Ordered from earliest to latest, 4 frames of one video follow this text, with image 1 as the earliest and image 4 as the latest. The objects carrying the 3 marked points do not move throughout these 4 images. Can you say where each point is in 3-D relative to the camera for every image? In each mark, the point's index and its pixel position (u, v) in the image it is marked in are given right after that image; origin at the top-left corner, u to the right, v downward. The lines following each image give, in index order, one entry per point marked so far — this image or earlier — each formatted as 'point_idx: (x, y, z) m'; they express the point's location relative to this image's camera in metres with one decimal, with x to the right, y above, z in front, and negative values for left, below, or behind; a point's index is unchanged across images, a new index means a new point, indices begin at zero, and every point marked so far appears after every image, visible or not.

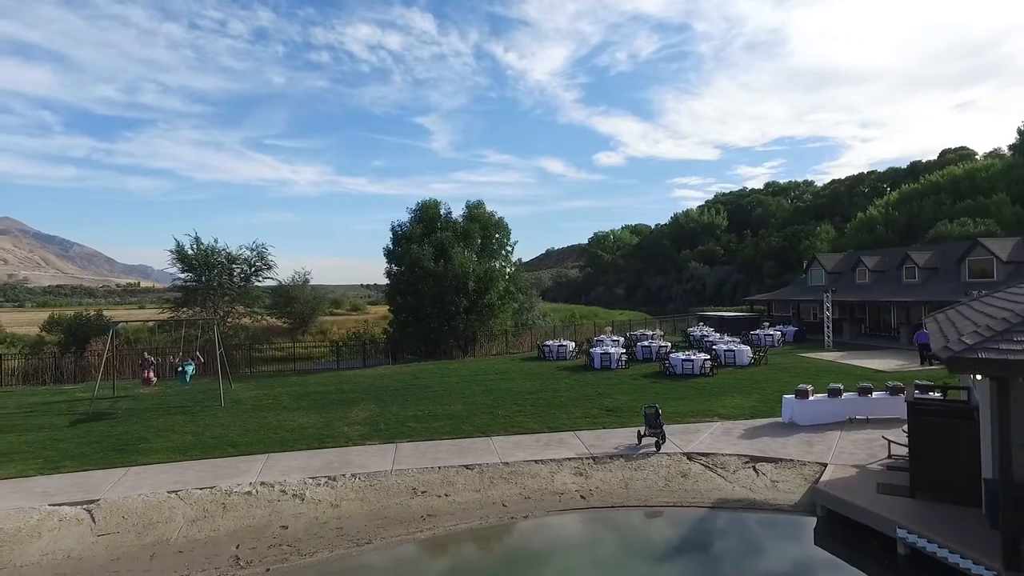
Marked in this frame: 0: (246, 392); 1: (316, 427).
0: (-7.2, -2.9, +17.1) m
1: (-4.4, -3.2, +14.0) m
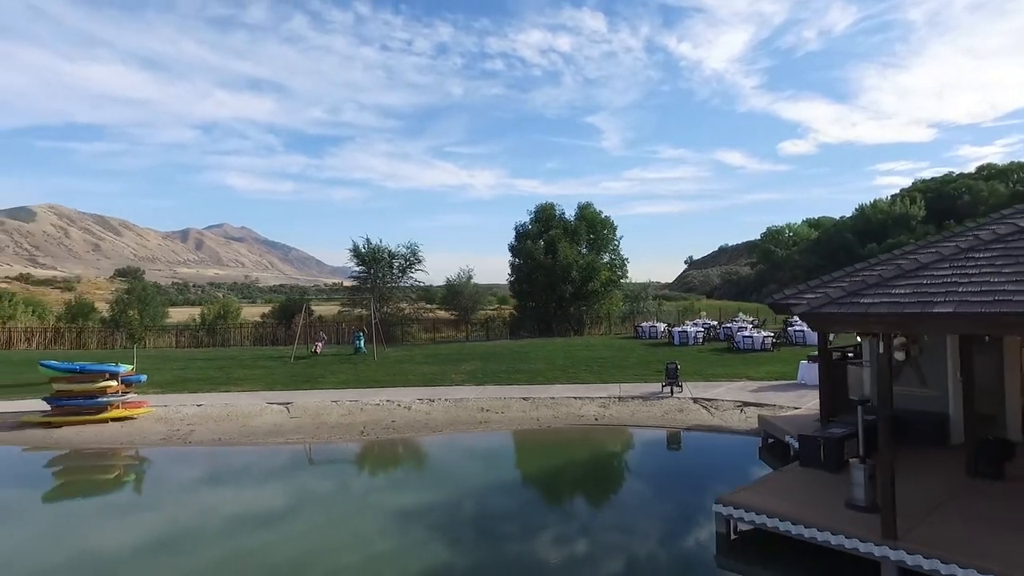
0: (-4.3, -2.5, +23.0) m
1: (-2.4, -2.7, +19.3) m
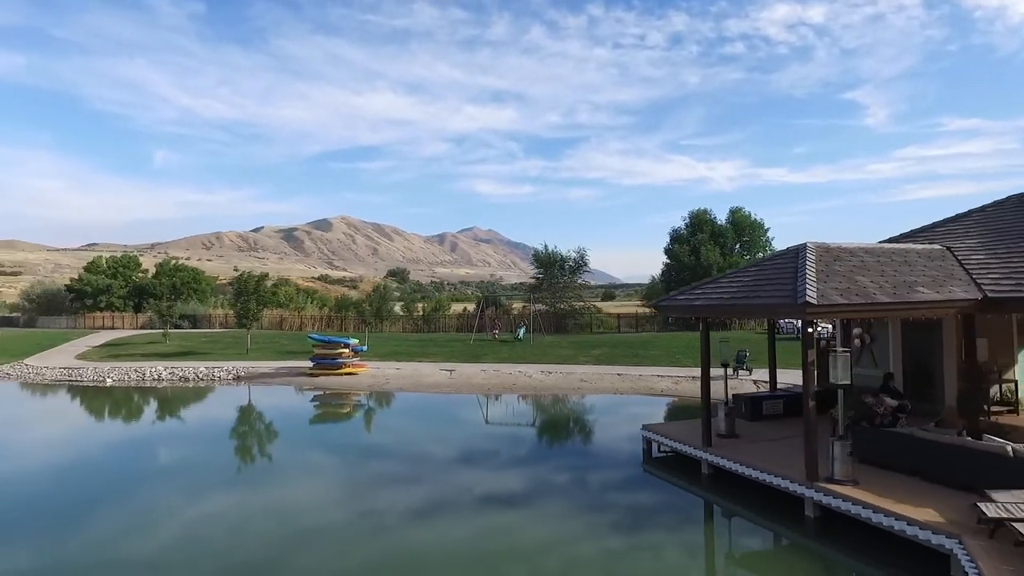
0: (+1.8, -2.4, +28.4) m
1: (+2.3, -2.7, +24.2) m
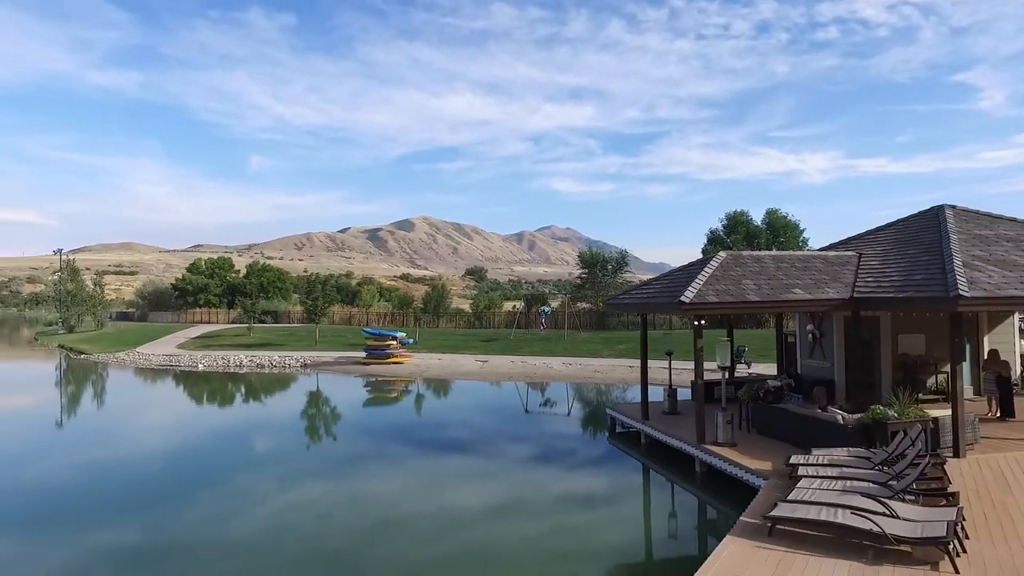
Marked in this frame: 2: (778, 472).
0: (+3.6, -2.4, +30.4) m
1: (+3.6, -2.7, +26.3) m
2: (+3.5, -2.4, +8.0) m
